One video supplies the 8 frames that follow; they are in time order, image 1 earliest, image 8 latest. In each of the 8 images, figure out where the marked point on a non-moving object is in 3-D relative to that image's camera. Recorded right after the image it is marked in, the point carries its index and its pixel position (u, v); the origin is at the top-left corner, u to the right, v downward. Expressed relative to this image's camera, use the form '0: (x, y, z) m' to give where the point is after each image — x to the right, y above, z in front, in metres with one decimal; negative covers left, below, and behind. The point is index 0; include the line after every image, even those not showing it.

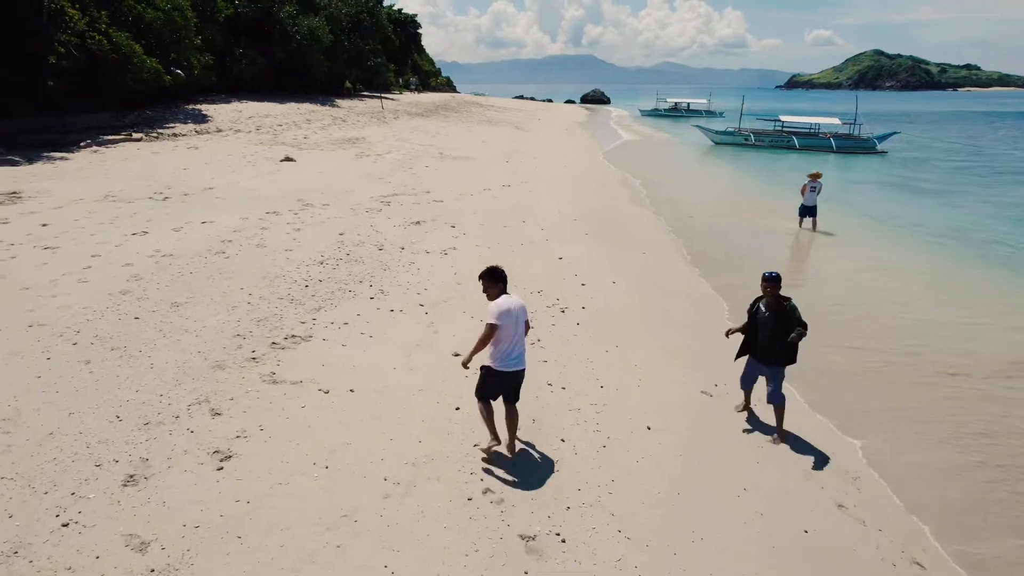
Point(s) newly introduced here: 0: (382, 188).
0: (-2.6, +1.9, +12.6) m
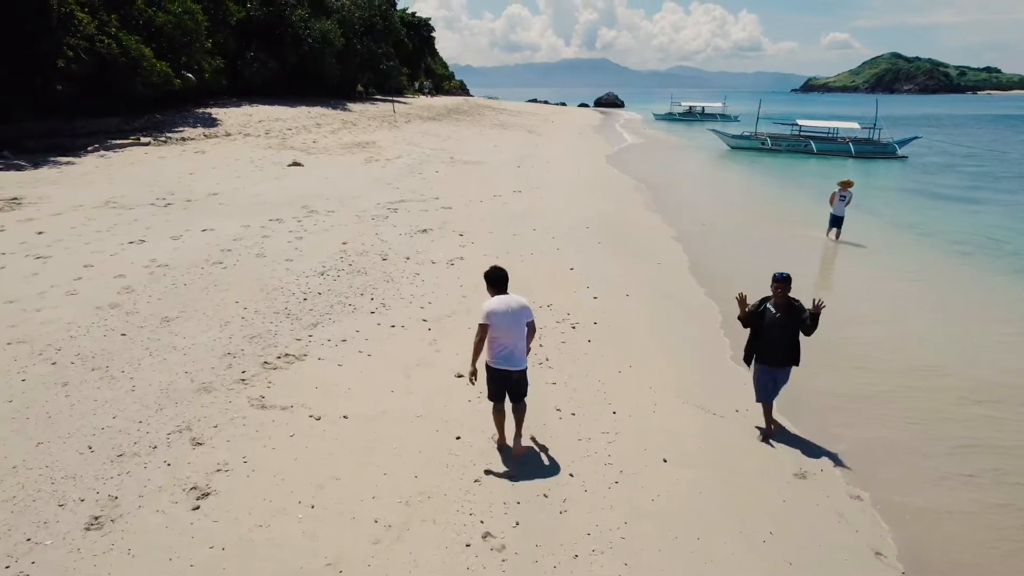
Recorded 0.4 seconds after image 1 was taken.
0: (-2.4, +1.8, +12.3) m
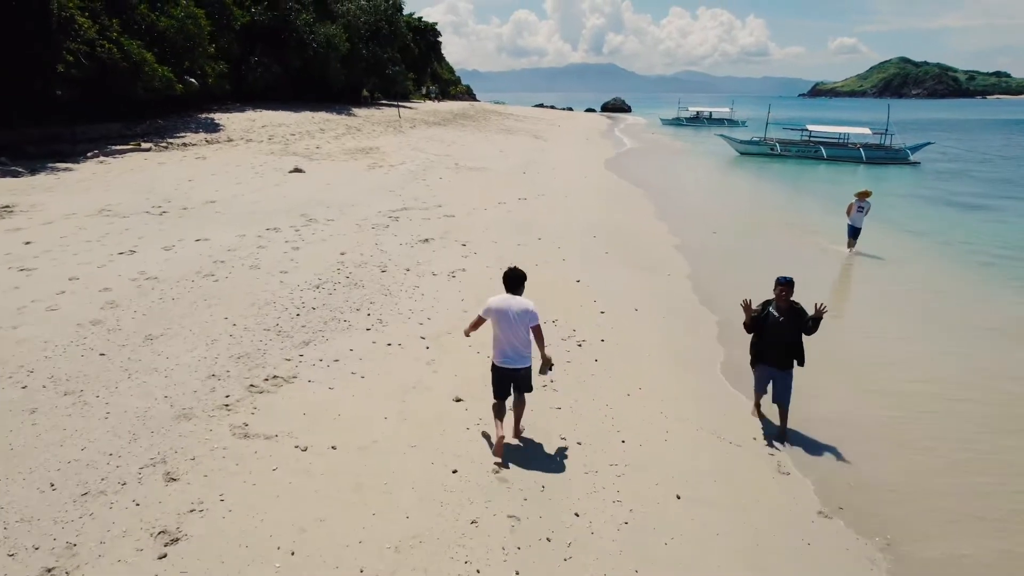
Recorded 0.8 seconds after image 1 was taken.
0: (-2.3, +1.6, +12.1) m
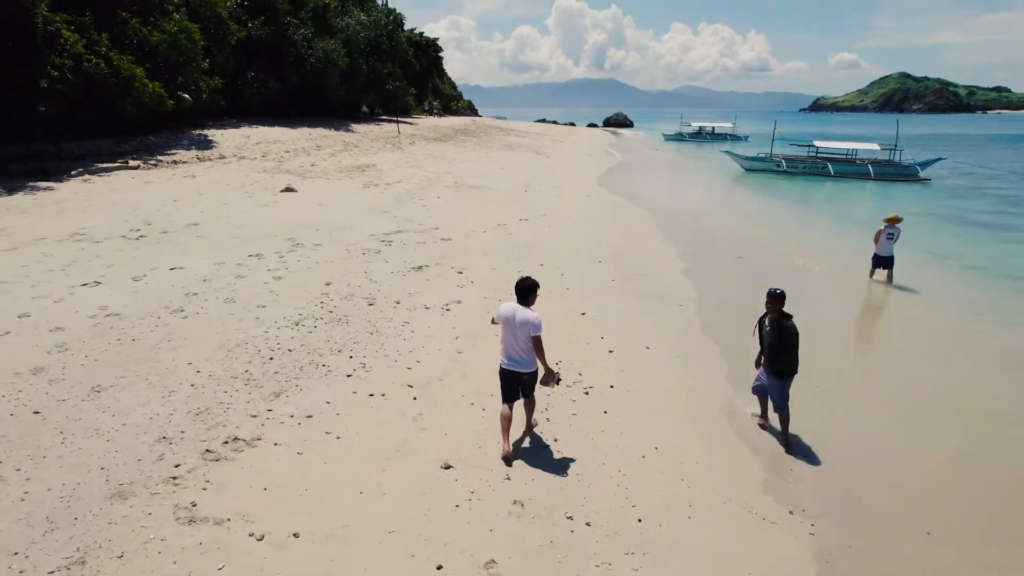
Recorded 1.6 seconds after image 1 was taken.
0: (-2.3, +1.1, +11.5) m
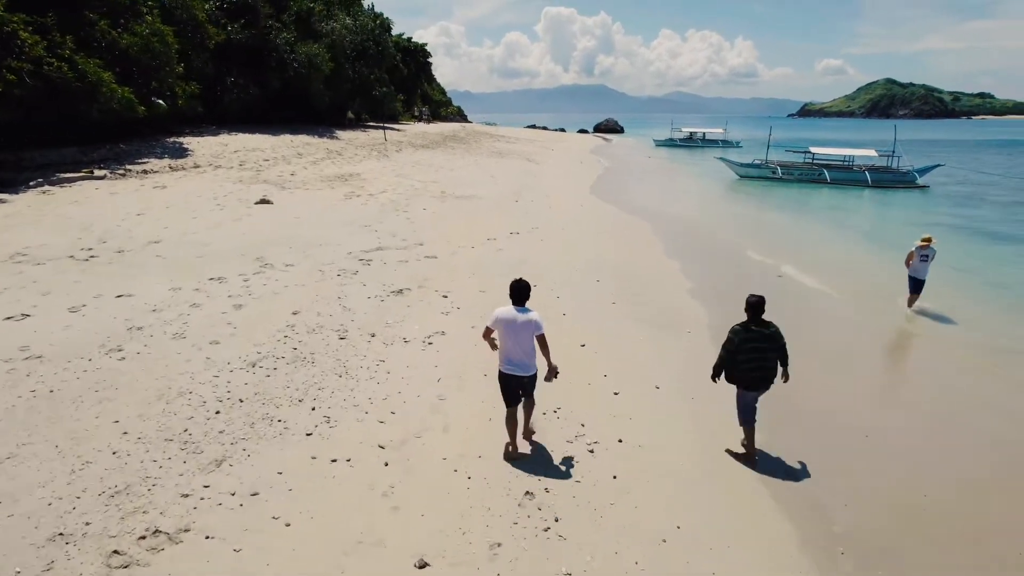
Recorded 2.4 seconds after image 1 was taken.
0: (-2.4, +0.8, +10.6) m
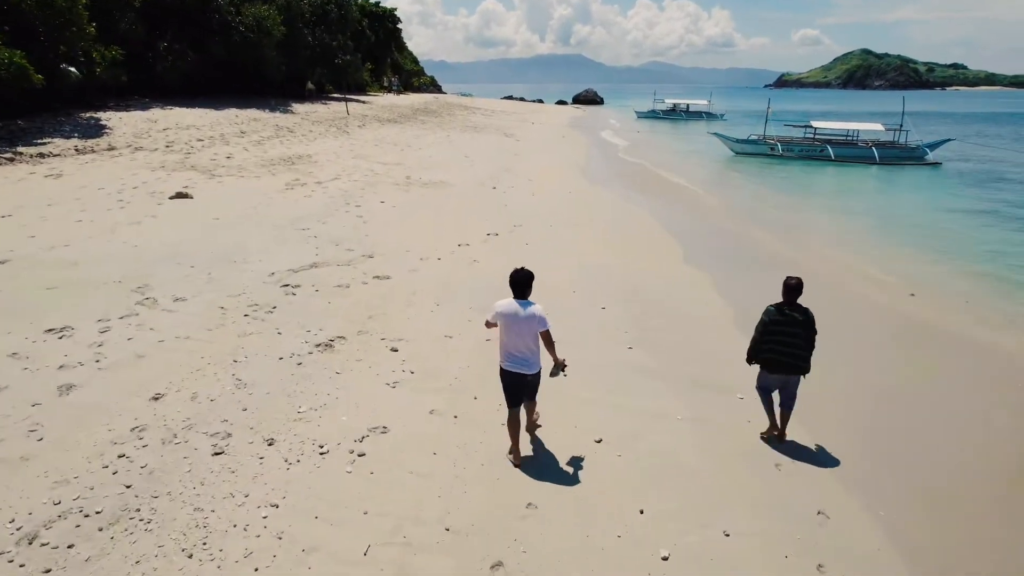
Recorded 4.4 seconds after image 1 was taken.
0: (-2.7, +0.5, +8.2) m
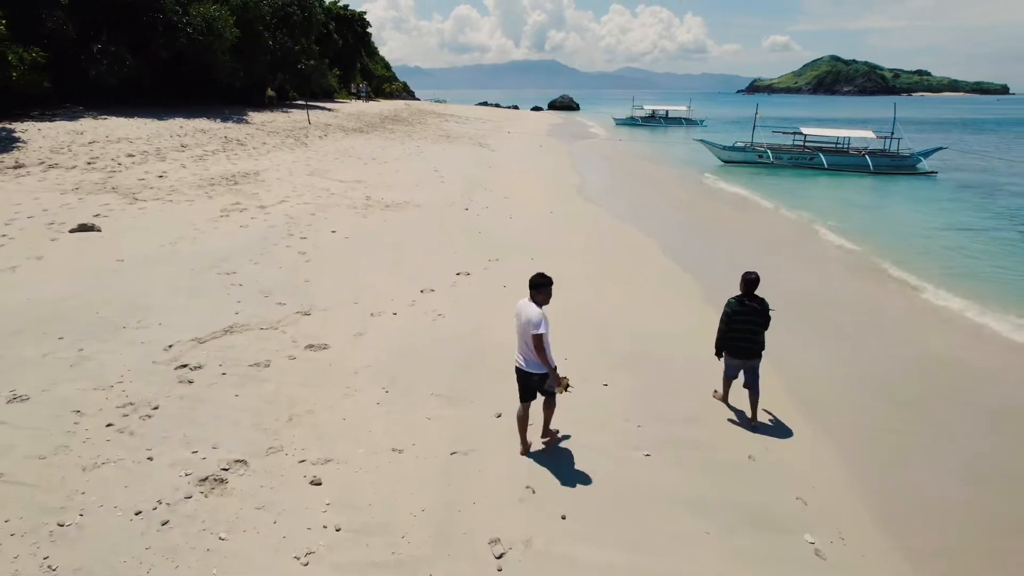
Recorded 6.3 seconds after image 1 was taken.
0: (-3.0, -0.2, +6.4) m
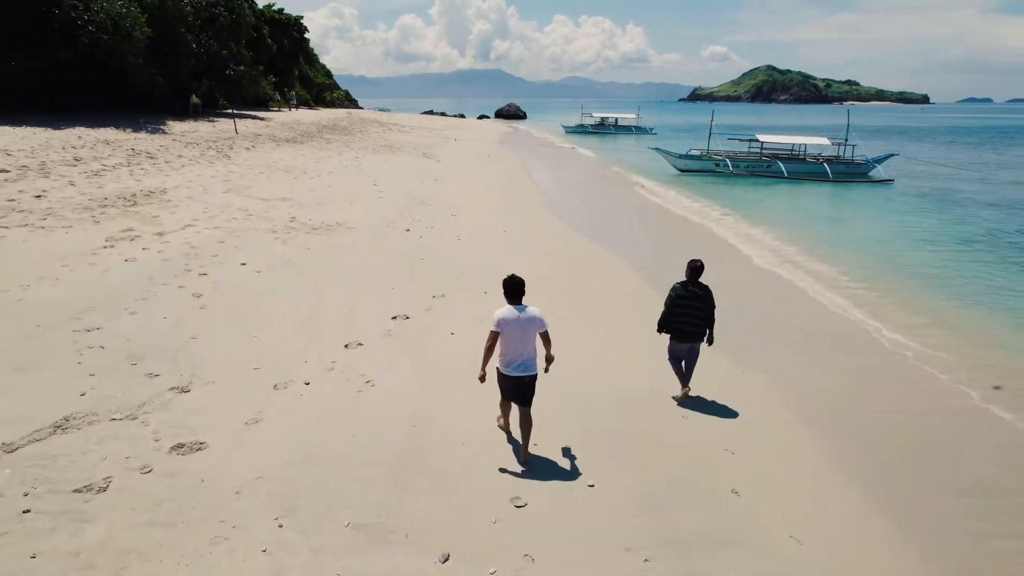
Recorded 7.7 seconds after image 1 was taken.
0: (-3.3, -0.7, +4.6) m
